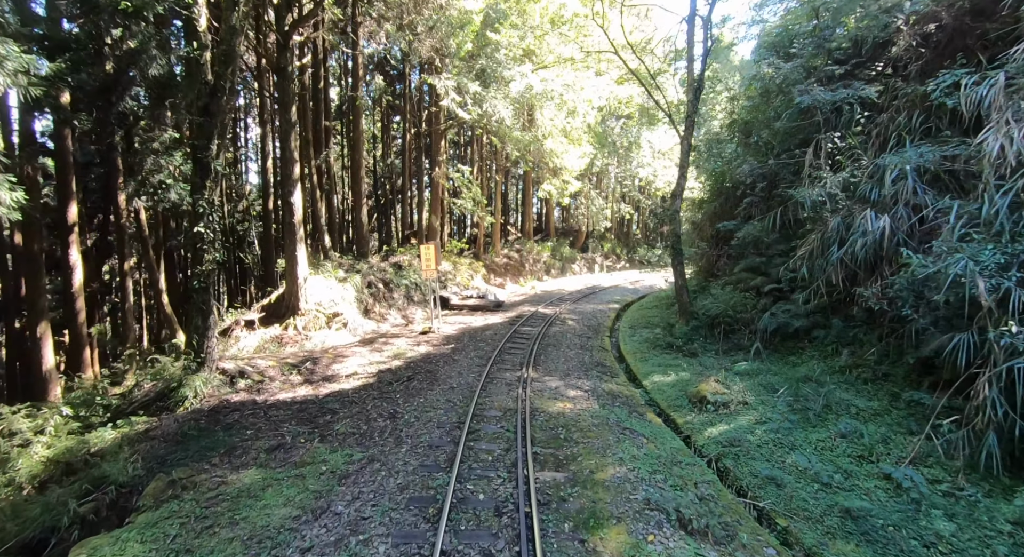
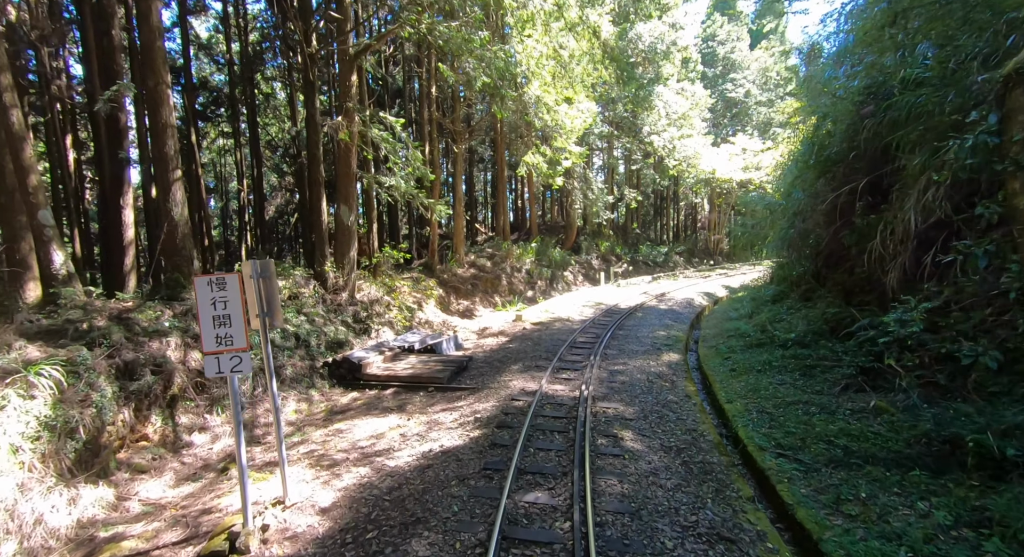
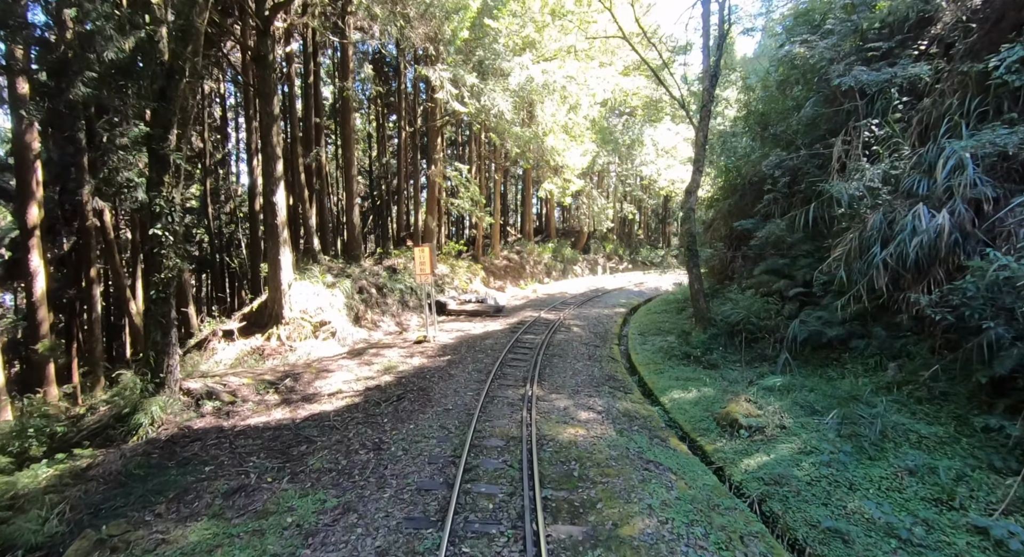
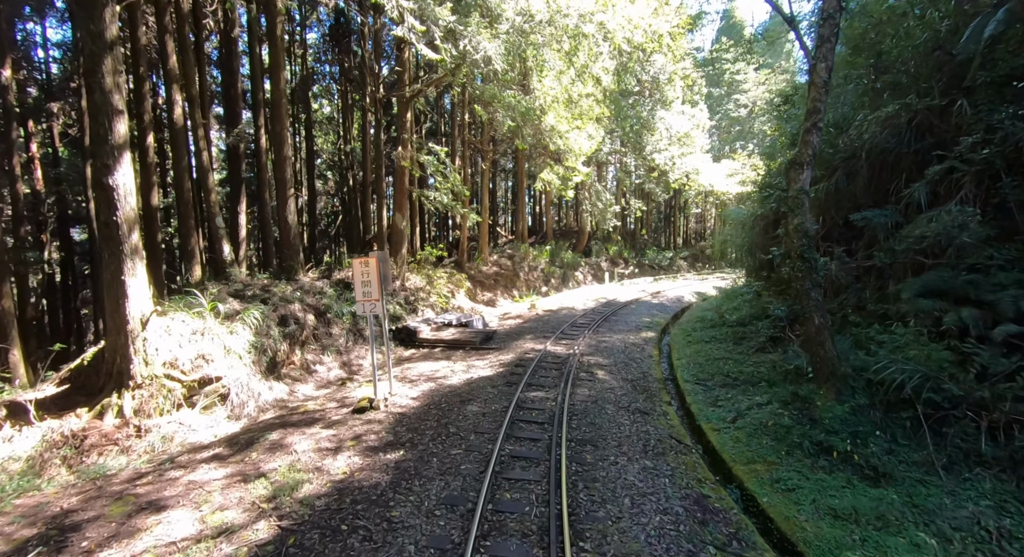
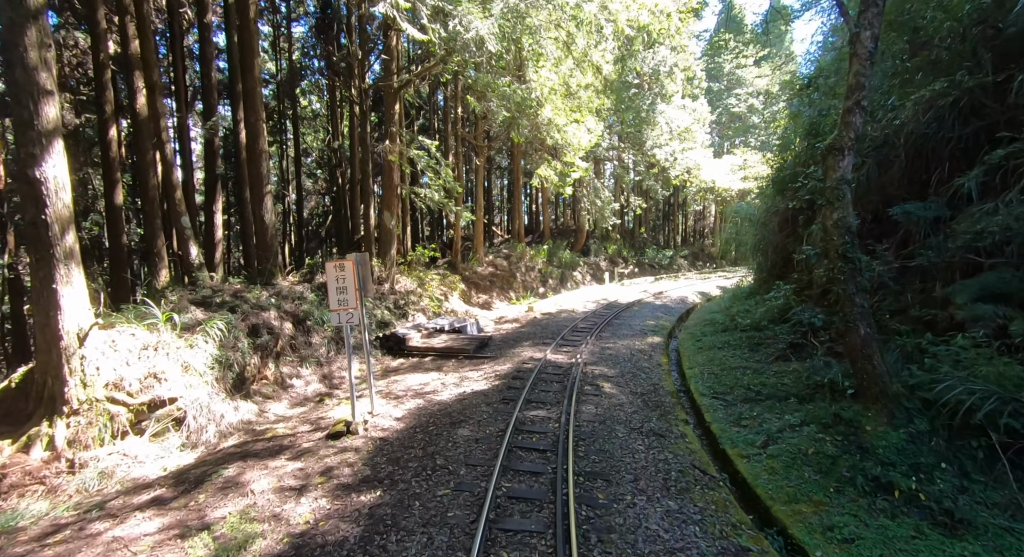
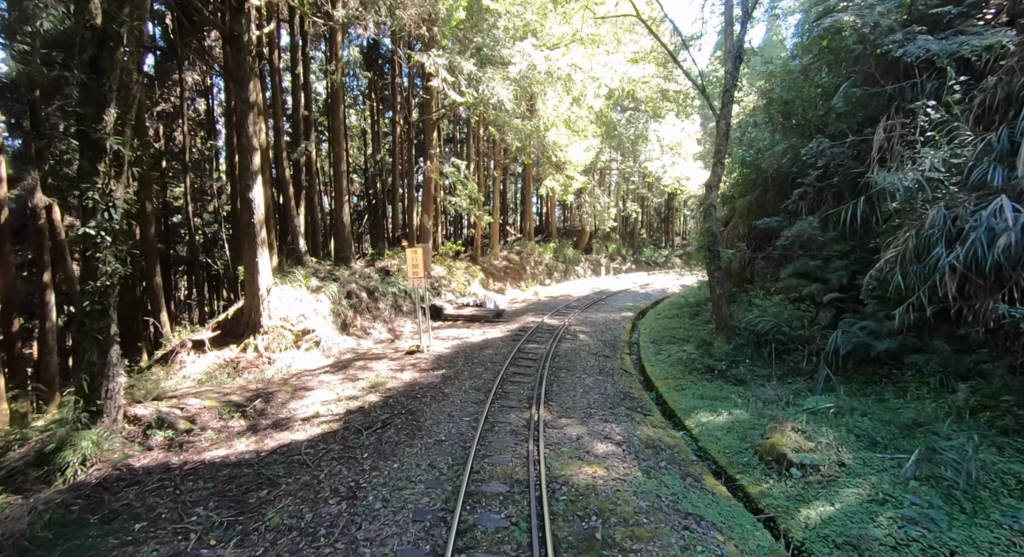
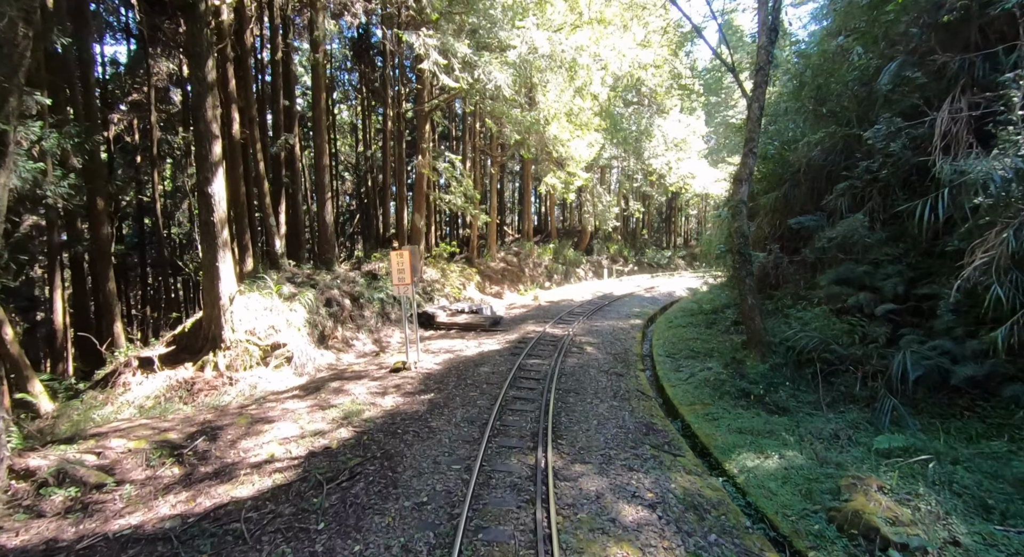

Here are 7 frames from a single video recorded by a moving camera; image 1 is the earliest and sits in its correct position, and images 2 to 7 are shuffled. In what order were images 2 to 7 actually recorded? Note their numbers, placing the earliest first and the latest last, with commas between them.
3, 6, 7, 4, 5, 2
